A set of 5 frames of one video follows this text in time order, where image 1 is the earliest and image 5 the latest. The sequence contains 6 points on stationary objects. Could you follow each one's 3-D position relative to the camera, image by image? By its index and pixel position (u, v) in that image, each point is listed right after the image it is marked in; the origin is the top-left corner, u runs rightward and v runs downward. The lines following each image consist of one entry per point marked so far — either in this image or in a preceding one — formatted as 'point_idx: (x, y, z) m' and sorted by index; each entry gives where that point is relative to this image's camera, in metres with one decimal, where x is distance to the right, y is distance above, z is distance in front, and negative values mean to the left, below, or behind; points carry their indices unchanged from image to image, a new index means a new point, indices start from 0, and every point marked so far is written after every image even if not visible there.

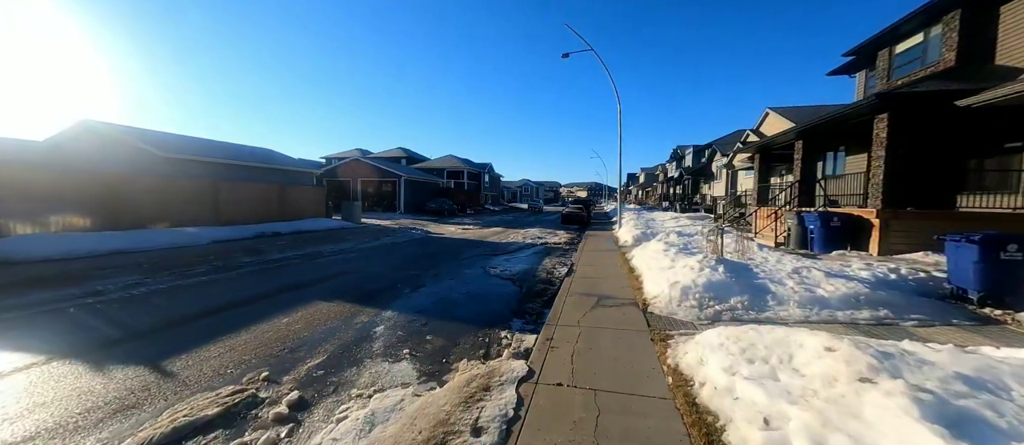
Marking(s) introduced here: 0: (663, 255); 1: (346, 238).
0: (+3.7, -0.8, +8.2) m
1: (-7.3, -0.7, +14.7) m
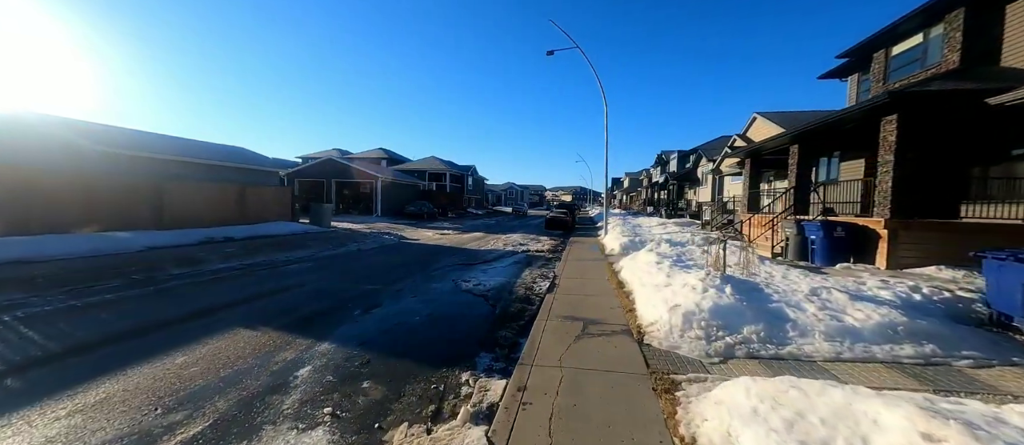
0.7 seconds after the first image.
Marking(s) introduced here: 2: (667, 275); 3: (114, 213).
0: (+3.1, -1.0, +7.2) m
1: (-8.1, -0.8, +13.3) m
2: (+3.0, -1.0, +6.5) m
3: (-15.6, +0.4, +13.4) m
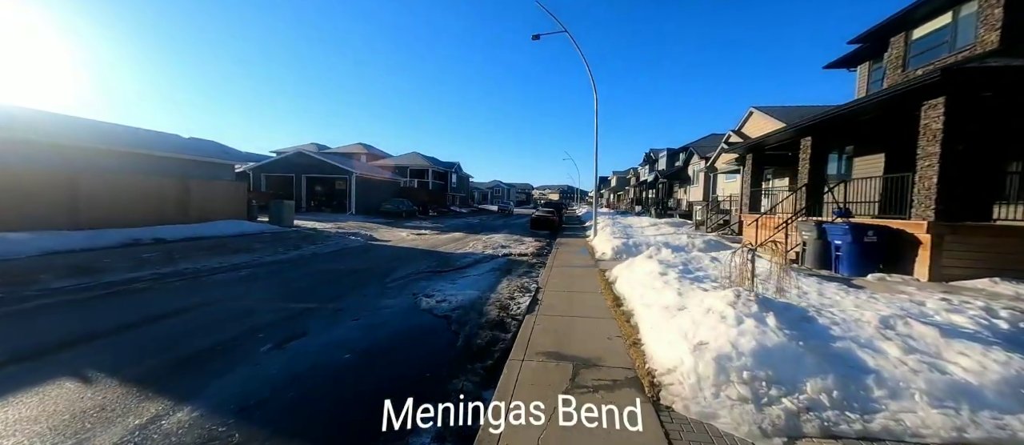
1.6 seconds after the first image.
0: (+2.6, -1.0, +5.9) m
1: (-8.8, -0.8, +11.5) m
2: (+2.5, -1.1, +5.1) m
3: (-16.3, +0.4, +11.3) m
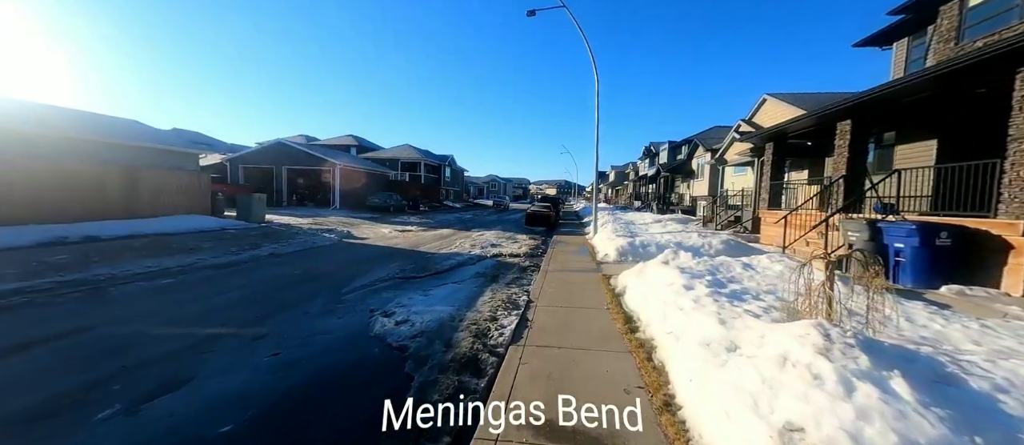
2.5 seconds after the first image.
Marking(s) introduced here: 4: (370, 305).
0: (+2.4, -1.0, +4.4) m
1: (-9.1, -0.7, +9.9) m
2: (+2.3, -1.1, +3.7) m
3: (-16.6, +0.6, +9.7) m
4: (-2.4, -1.4, +5.7) m
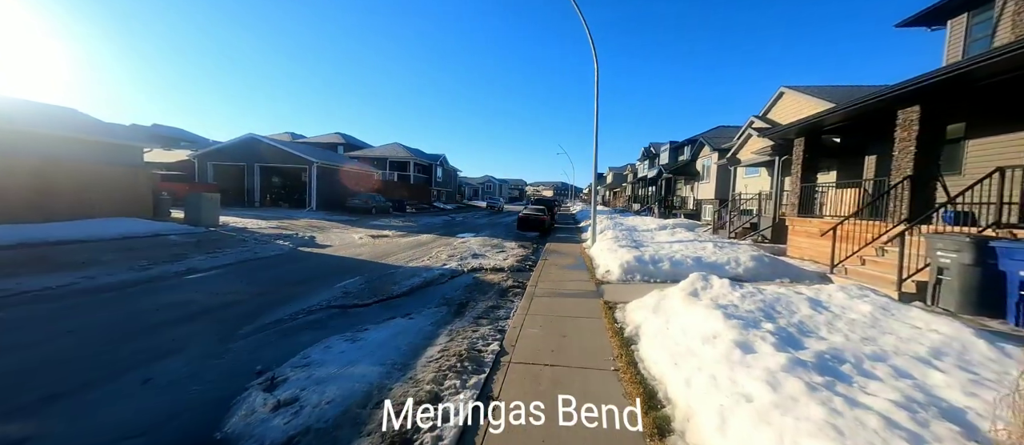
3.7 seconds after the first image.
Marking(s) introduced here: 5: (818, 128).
0: (+1.9, -1.2, +2.6) m
1: (-9.6, -0.8, +8.0) m
2: (+1.8, -1.3, +1.8) m
3: (-17.1, +0.5, +7.7) m
4: (-2.8, -1.5, +3.9) m
5: (+8.8, +2.7, +9.8) m
